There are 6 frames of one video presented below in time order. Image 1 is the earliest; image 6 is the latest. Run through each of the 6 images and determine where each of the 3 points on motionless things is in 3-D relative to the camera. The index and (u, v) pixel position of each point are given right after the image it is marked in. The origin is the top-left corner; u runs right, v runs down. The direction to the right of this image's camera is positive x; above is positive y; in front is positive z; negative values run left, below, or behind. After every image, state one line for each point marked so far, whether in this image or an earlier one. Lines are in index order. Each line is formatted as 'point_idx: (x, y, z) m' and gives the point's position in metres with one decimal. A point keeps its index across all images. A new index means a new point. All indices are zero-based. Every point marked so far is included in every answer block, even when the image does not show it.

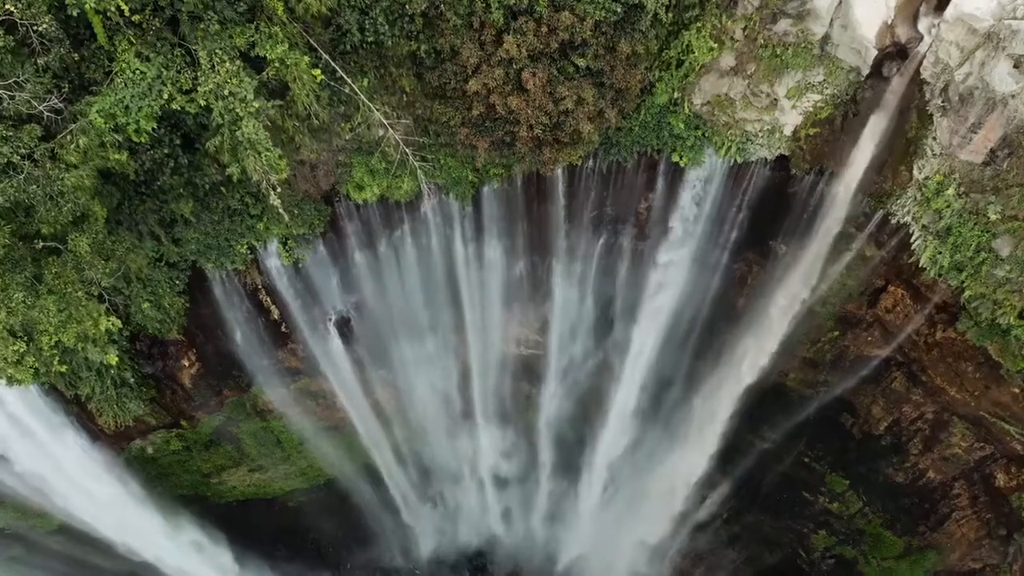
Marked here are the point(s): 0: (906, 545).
0: (+6.1, -4.1, +10.9) m
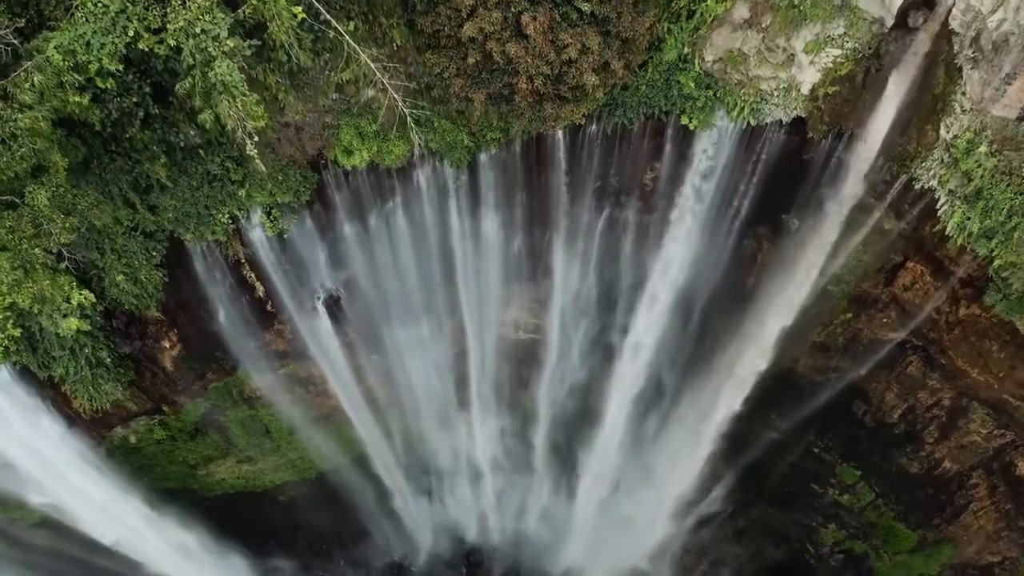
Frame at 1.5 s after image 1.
0: (+6.1, -3.8, +10.4) m
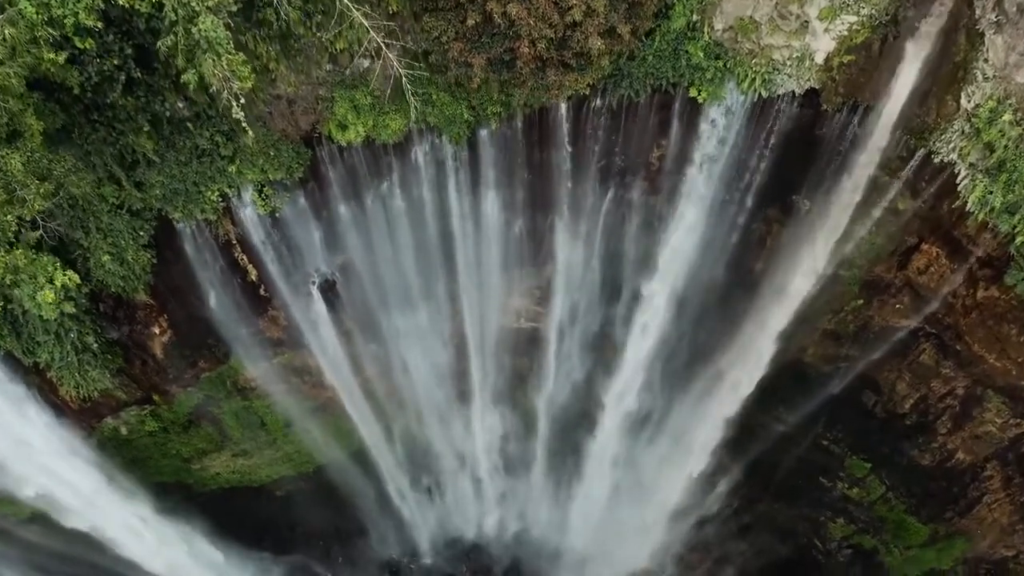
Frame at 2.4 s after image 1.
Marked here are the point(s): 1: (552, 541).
0: (+6.1, -3.6, +10.1) m
1: (+0.7, -4.5, +12.1) m
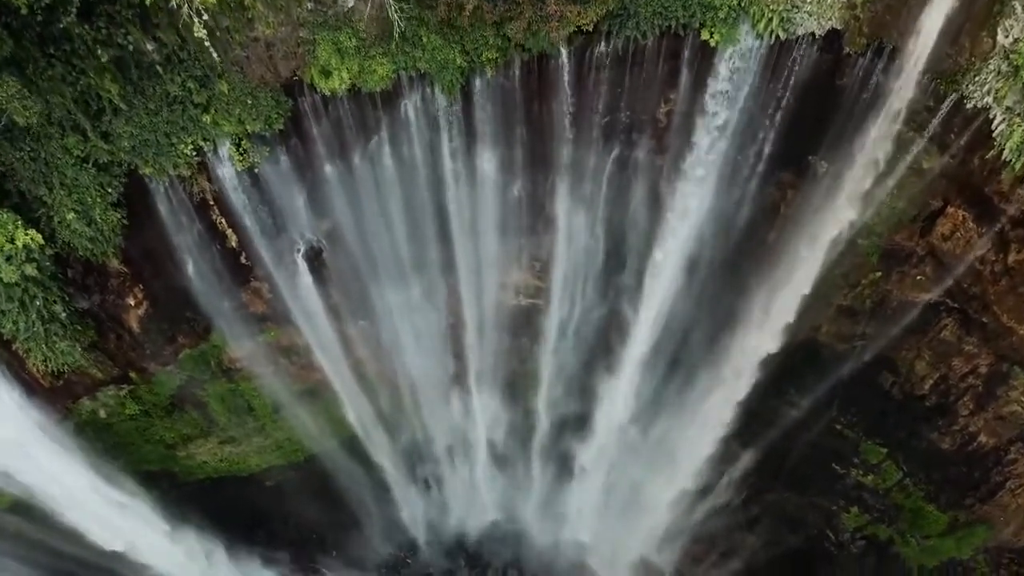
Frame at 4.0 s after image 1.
0: (+6.1, -3.2, +9.6) m
1: (+0.6, -4.1, +11.6) m
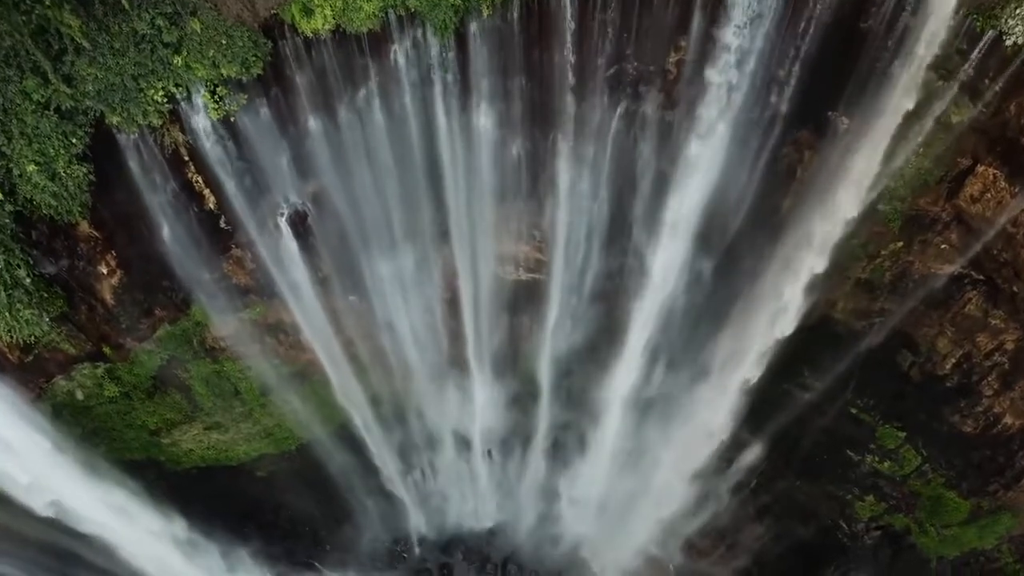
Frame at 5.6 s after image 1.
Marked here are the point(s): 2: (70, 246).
0: (+6.1, -2.8, +9.0) m
1: (+0.6, -3.7, +11.0) m
2: (-4.8, +0.4, +7.5) m
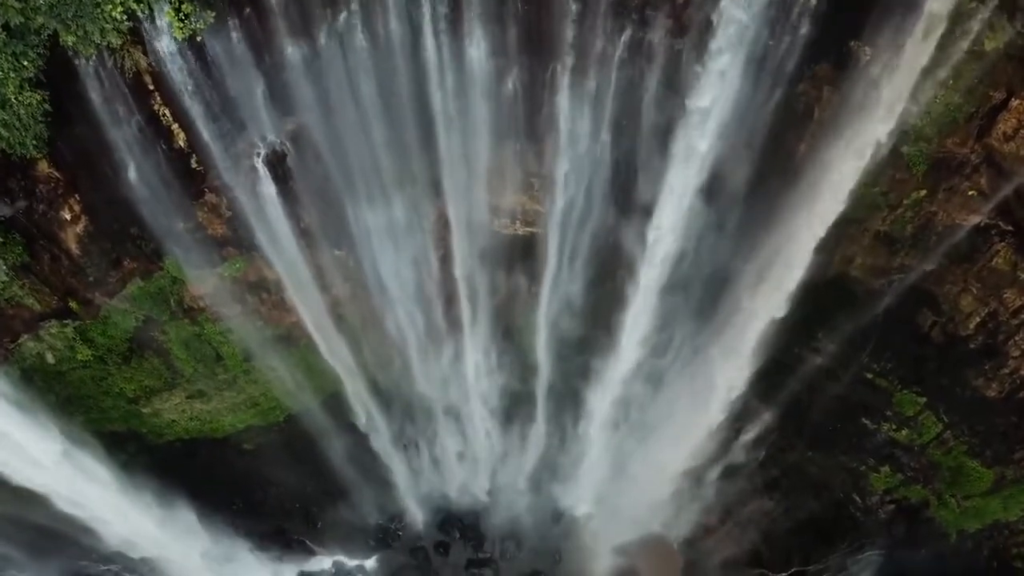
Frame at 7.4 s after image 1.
0: (+6.0, -2.3, +8.5) m
1: (+0.6, -3.1, +10.5) m
2: (-4.8, +1.0, +6.9) m
